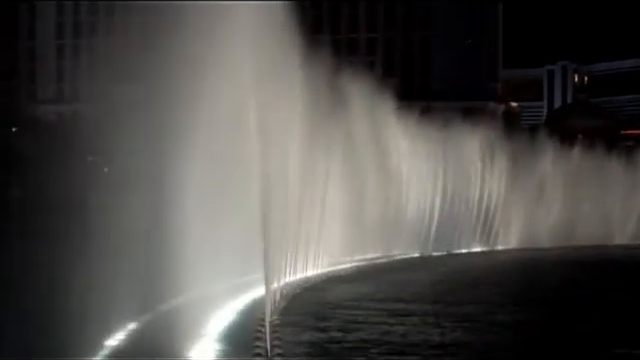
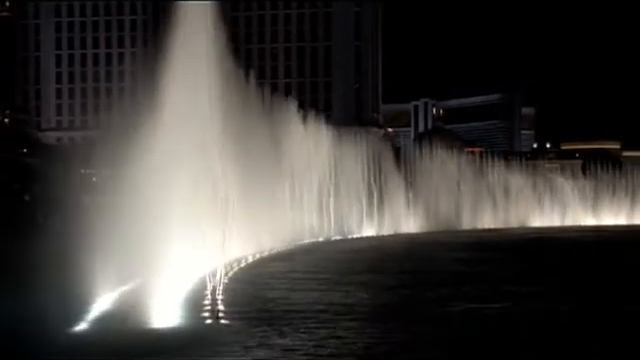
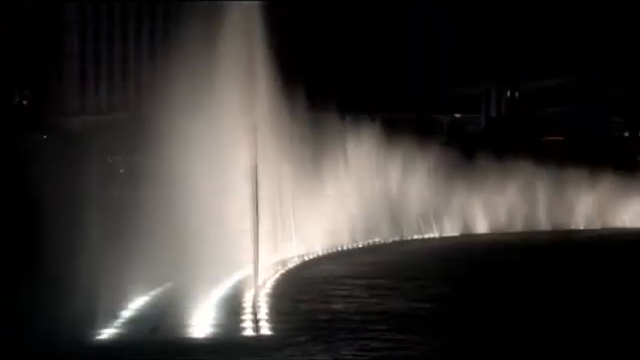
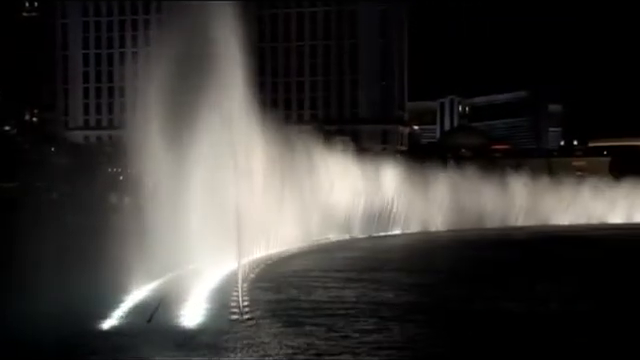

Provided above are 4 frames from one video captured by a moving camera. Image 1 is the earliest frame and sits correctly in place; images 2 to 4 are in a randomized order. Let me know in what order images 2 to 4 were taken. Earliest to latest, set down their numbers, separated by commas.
3, 4, 2
